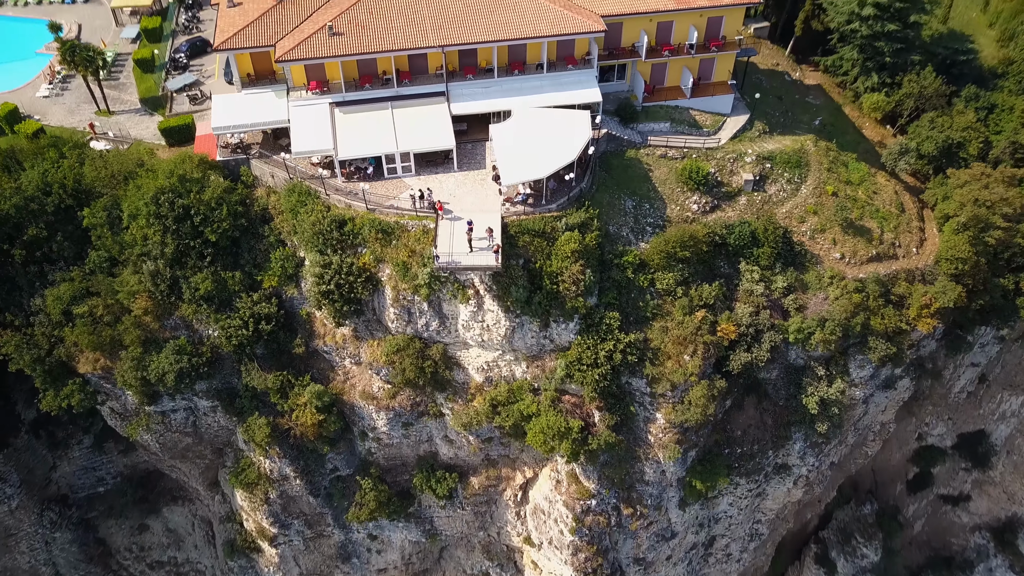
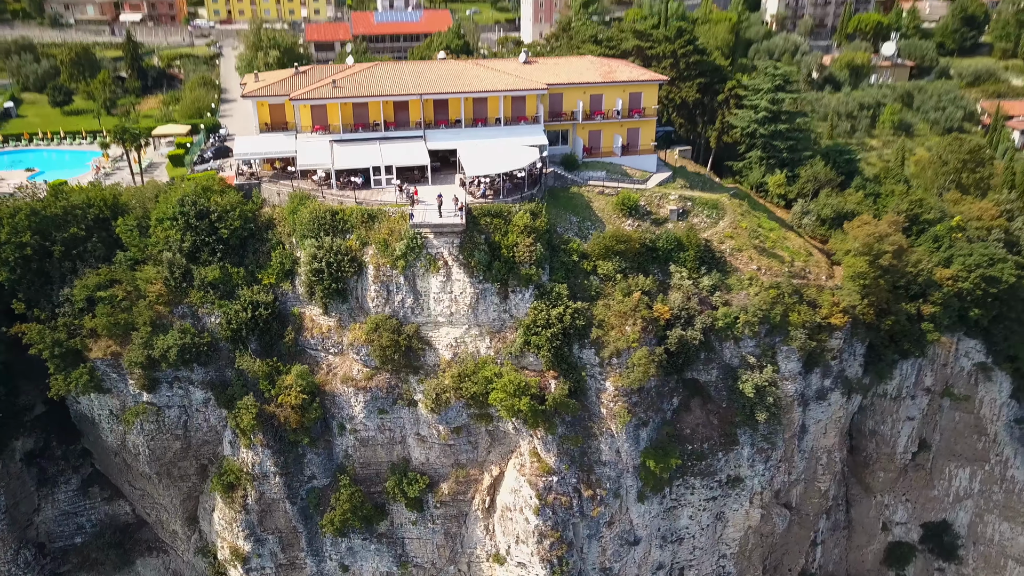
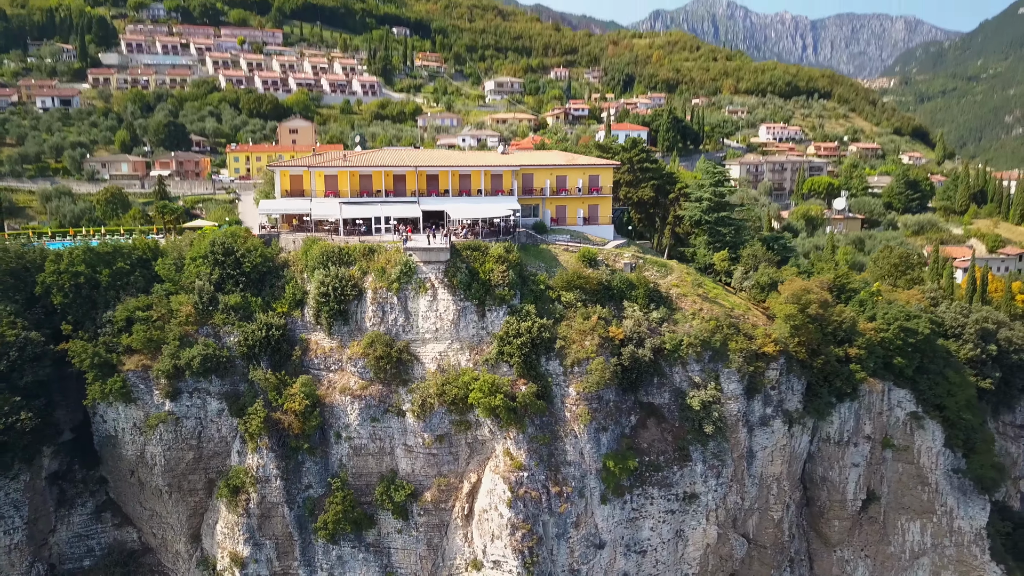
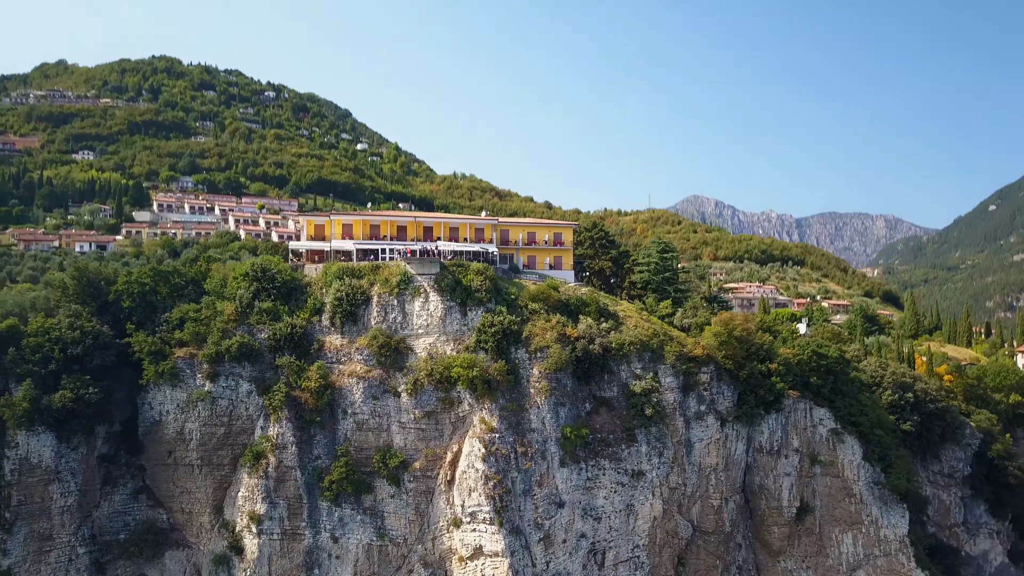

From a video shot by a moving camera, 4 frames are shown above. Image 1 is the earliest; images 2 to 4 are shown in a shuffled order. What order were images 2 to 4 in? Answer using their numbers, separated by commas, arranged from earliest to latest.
2, 3, 4
